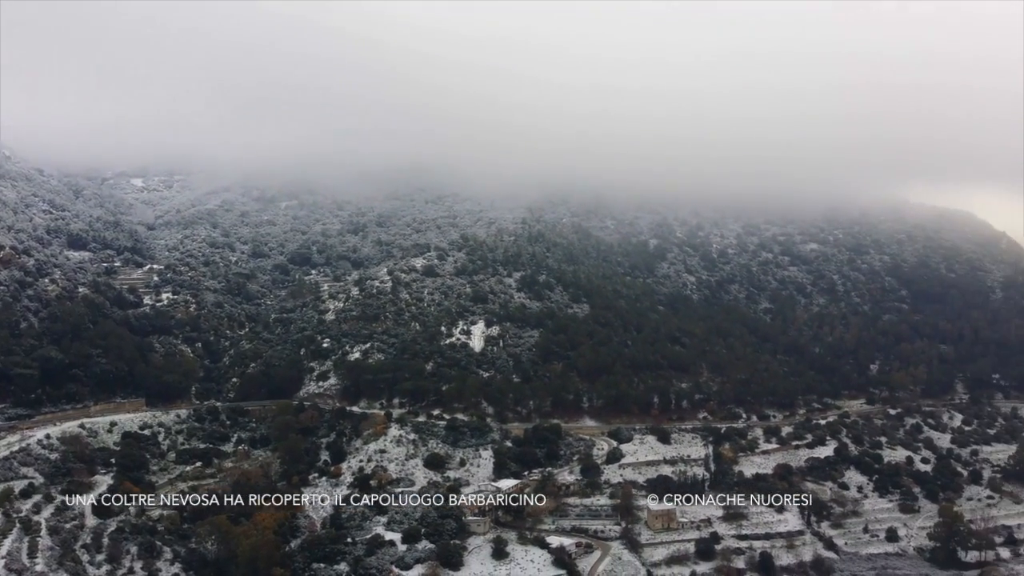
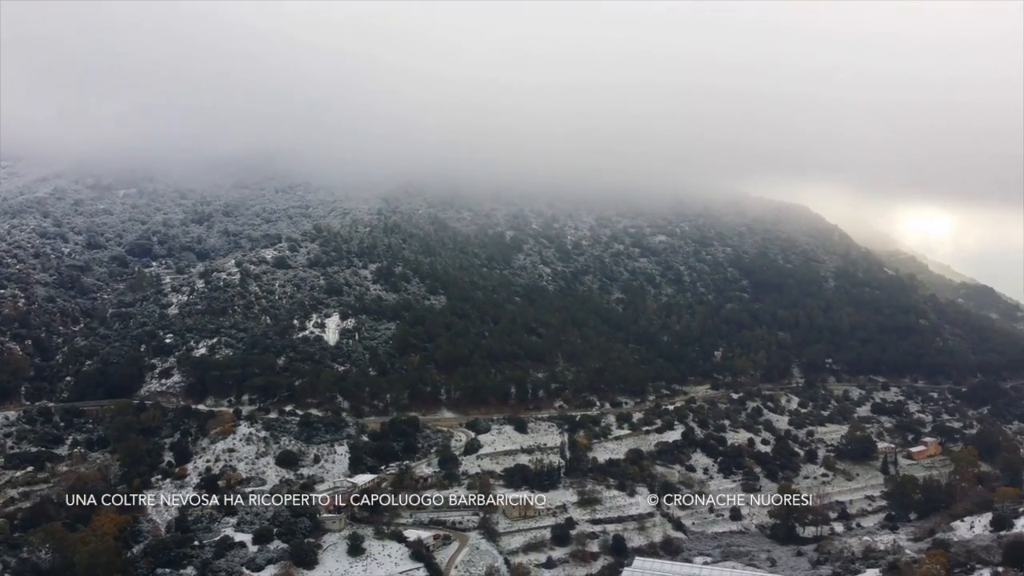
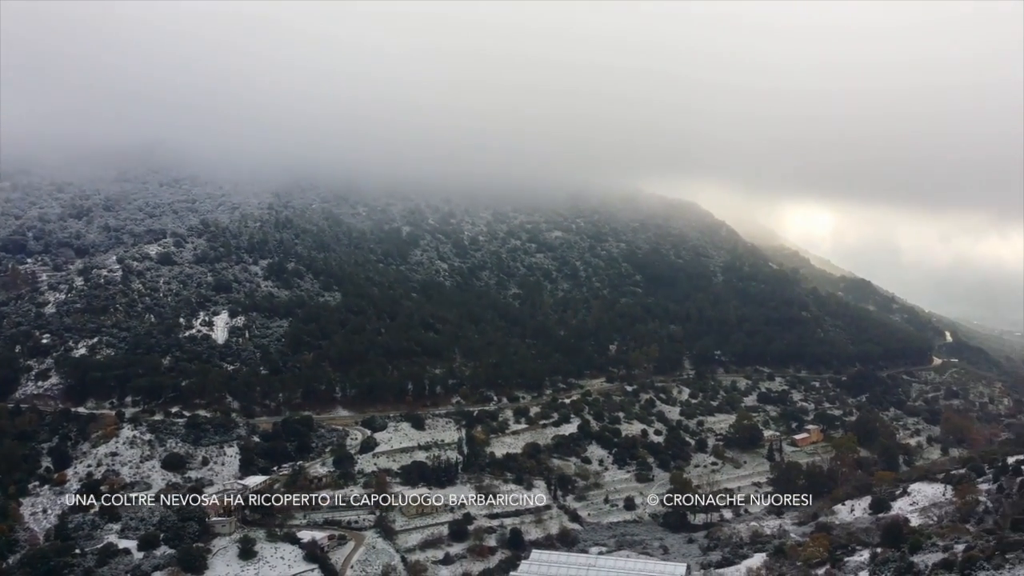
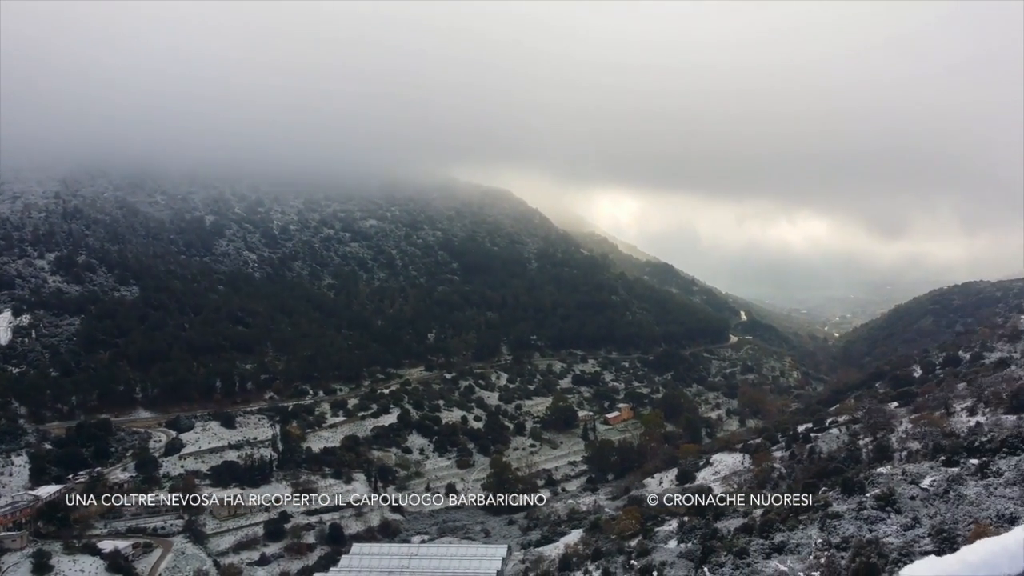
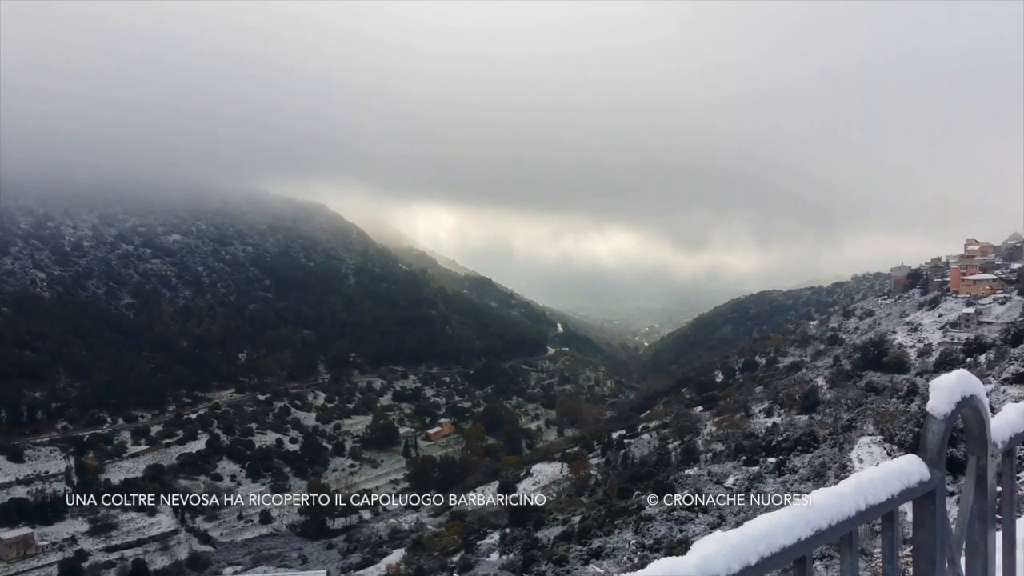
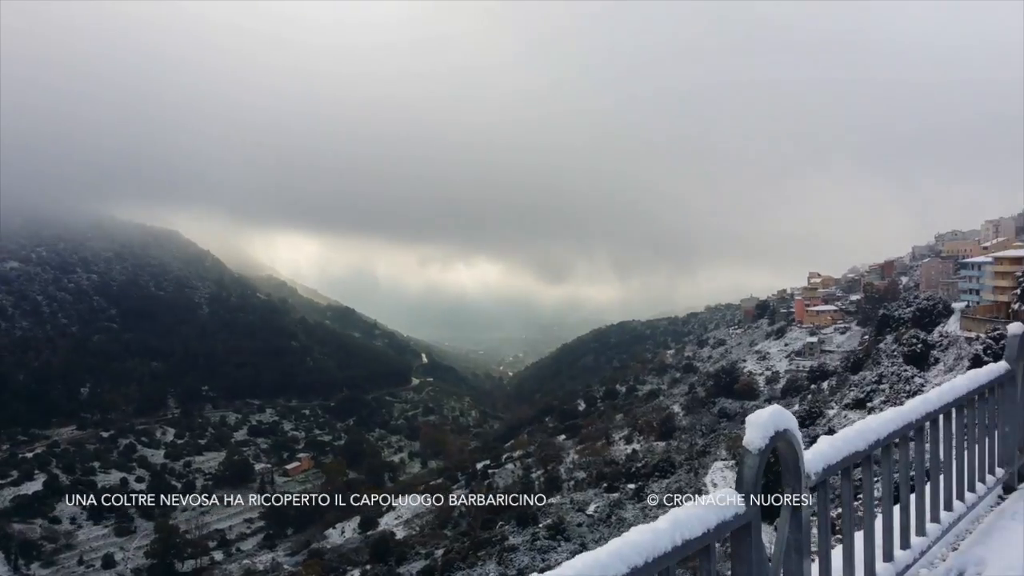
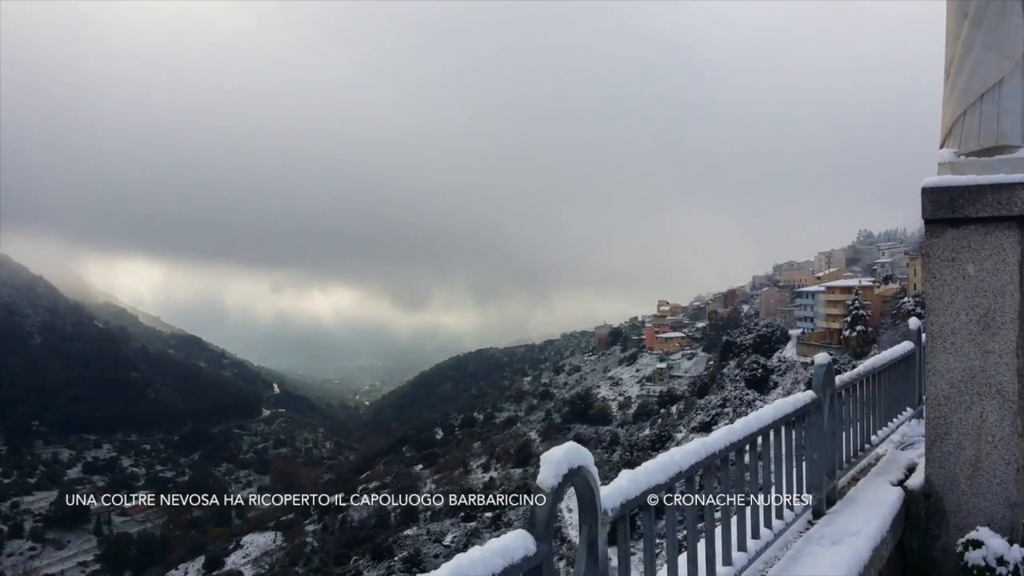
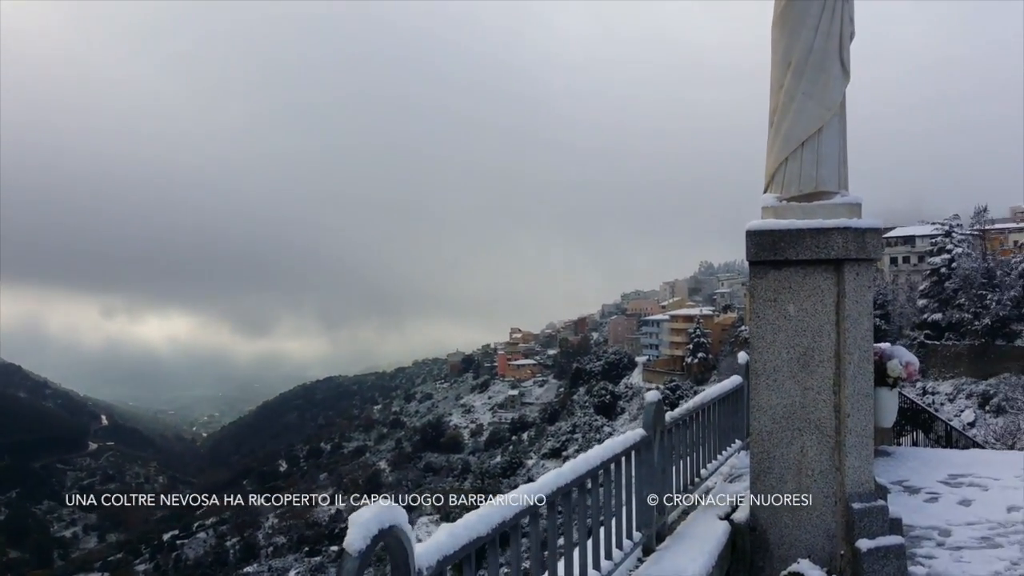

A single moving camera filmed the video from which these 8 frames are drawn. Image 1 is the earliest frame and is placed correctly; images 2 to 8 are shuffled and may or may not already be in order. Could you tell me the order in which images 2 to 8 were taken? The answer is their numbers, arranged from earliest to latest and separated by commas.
2, 3, 4, 5, 6, 7, 8
